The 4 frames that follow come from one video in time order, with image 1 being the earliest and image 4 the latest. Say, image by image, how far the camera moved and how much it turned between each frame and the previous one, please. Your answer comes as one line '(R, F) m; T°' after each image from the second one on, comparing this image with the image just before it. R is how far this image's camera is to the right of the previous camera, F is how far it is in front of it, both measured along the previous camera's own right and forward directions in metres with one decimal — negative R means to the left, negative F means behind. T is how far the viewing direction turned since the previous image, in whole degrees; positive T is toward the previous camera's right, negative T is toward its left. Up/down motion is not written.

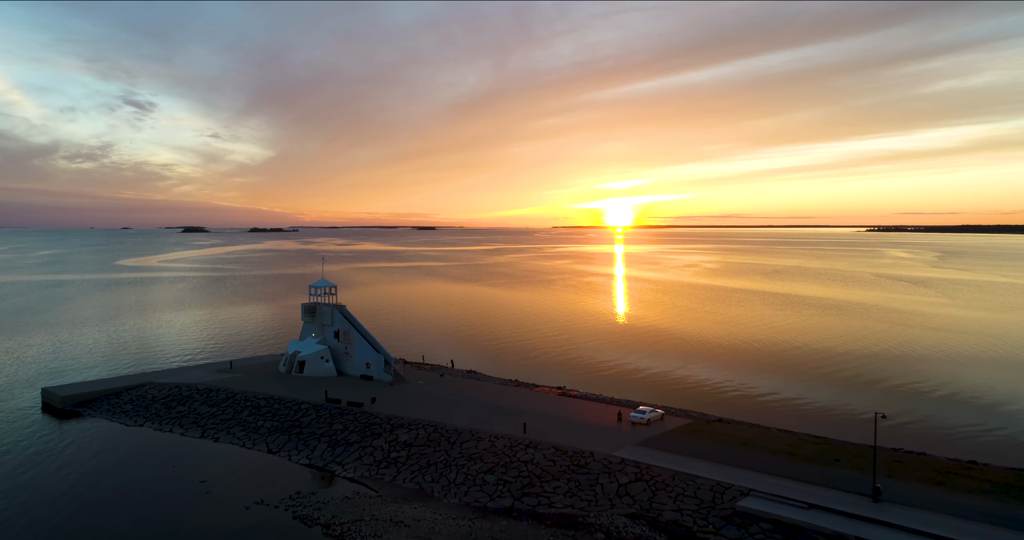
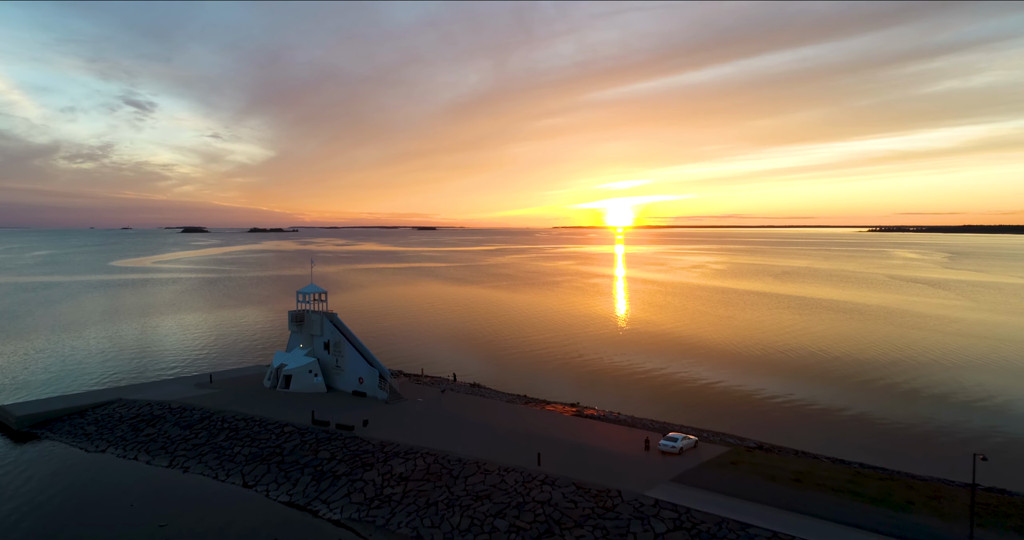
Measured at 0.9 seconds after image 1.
(-0.3, +2.2) m; 0°
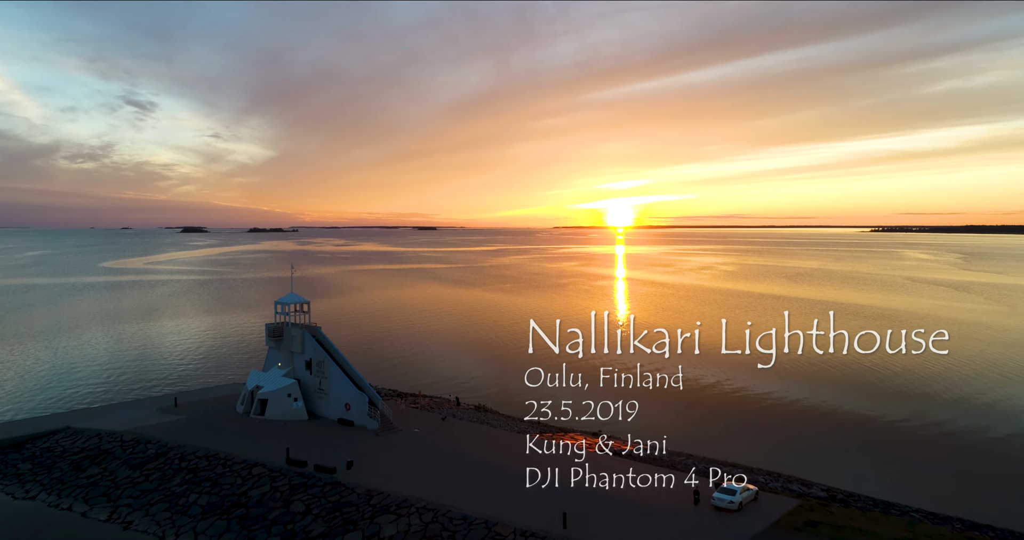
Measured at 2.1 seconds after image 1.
(-0.4, +2.9) m; 0°
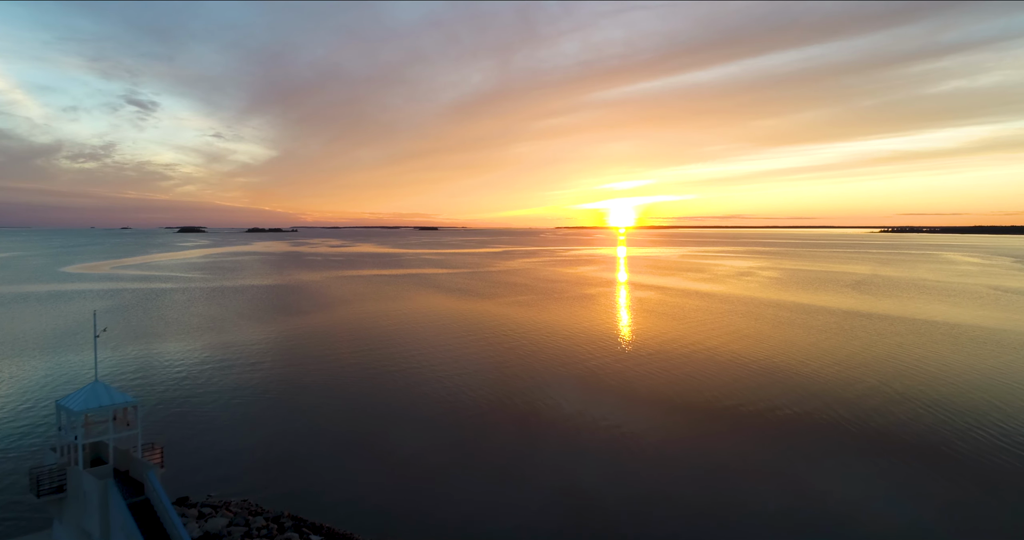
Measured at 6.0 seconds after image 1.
(-1.6, +10.7) m; 0°
